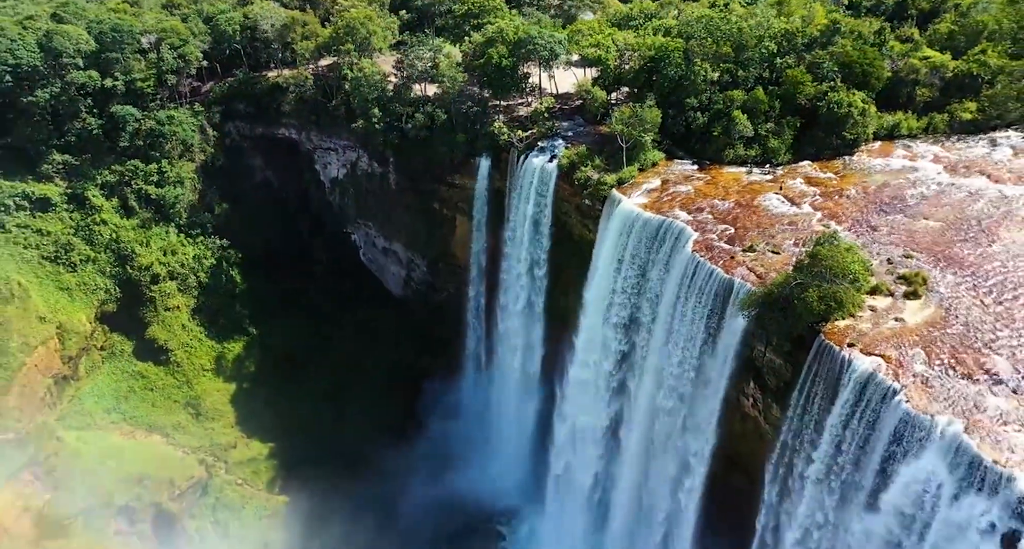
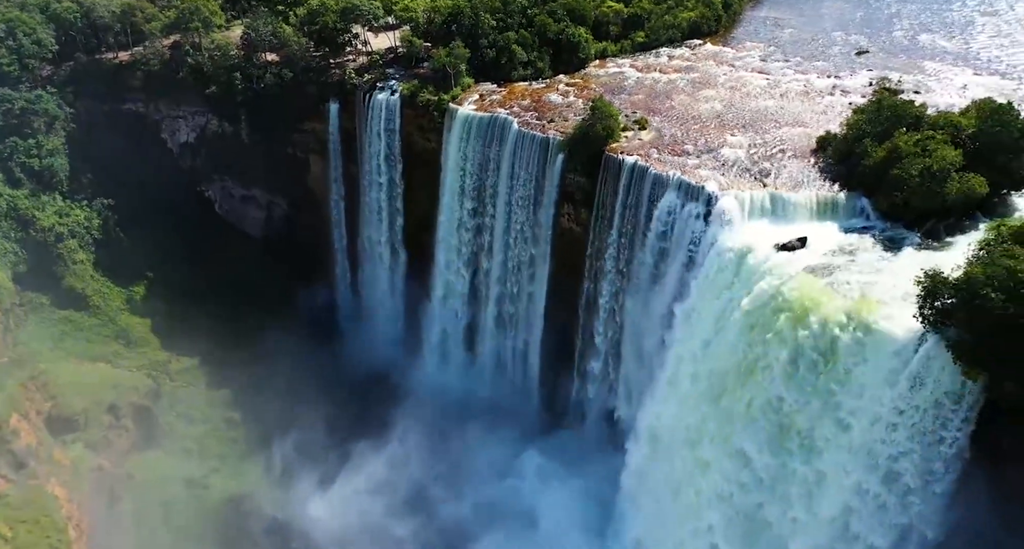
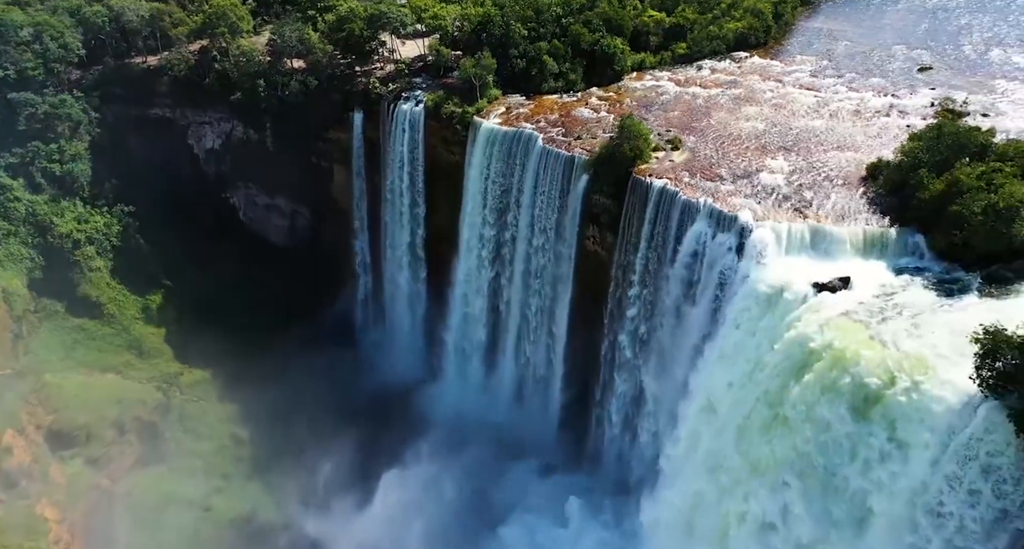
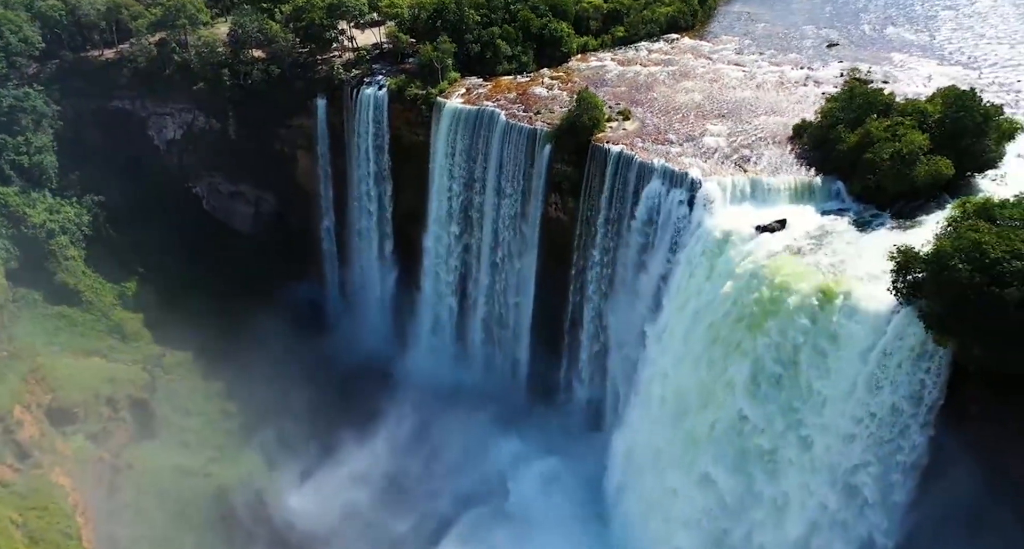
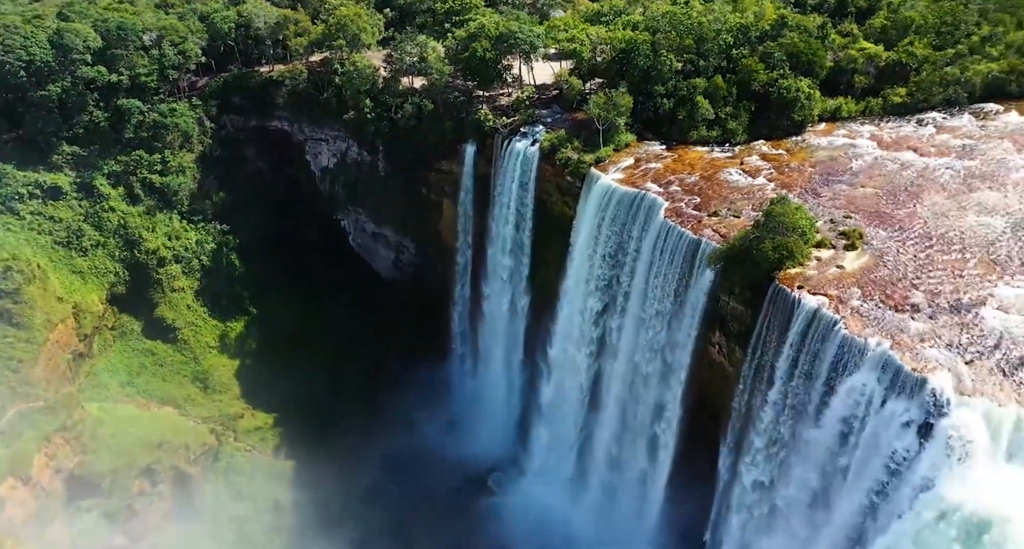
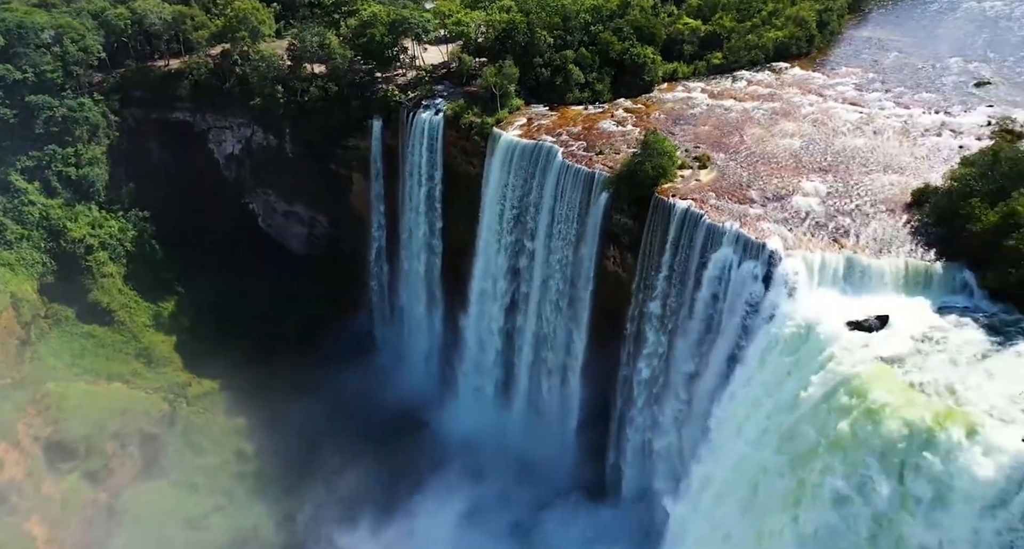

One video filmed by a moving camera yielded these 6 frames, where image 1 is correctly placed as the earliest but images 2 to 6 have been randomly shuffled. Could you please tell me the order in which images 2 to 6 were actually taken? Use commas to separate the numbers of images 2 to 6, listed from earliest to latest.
5, 6, 3, 2, 4
